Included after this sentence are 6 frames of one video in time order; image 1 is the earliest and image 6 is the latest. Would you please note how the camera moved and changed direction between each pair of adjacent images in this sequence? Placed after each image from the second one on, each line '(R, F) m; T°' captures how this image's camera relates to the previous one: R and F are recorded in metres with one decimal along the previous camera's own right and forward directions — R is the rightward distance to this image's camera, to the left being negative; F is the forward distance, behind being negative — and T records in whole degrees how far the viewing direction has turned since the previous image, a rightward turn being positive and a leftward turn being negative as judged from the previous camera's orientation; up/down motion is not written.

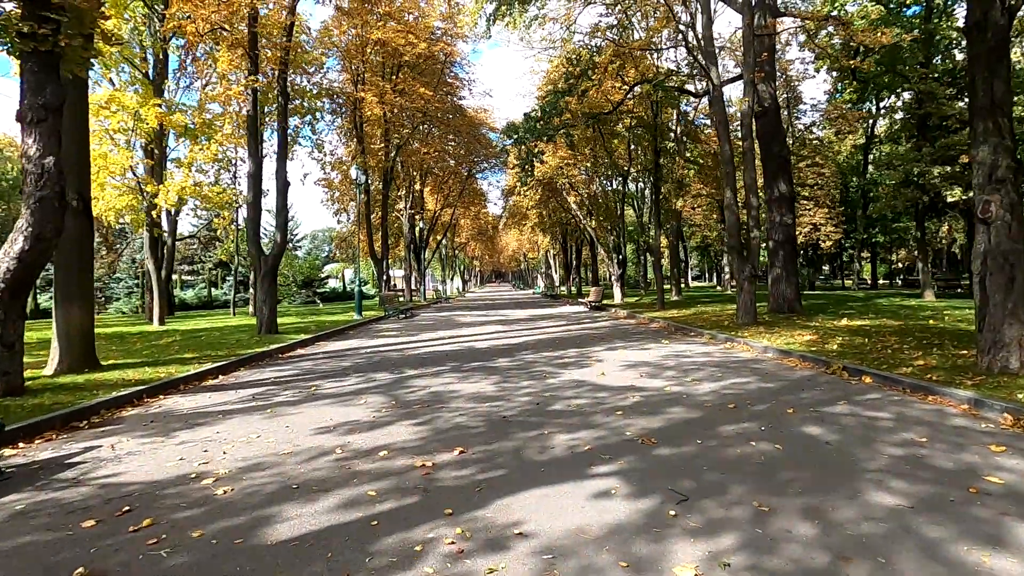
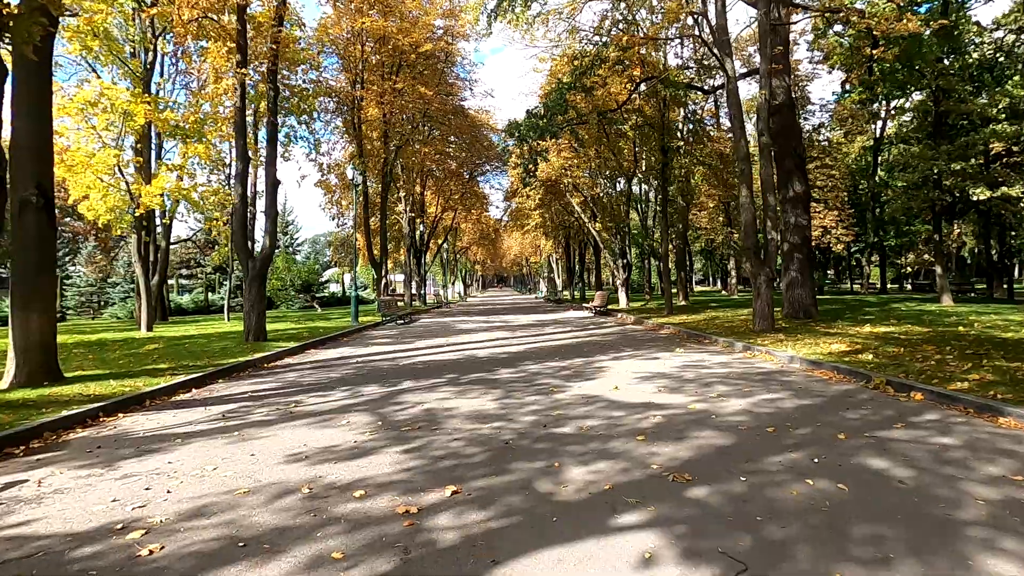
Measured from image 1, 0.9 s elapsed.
(0.0, +0.9) m; 0°
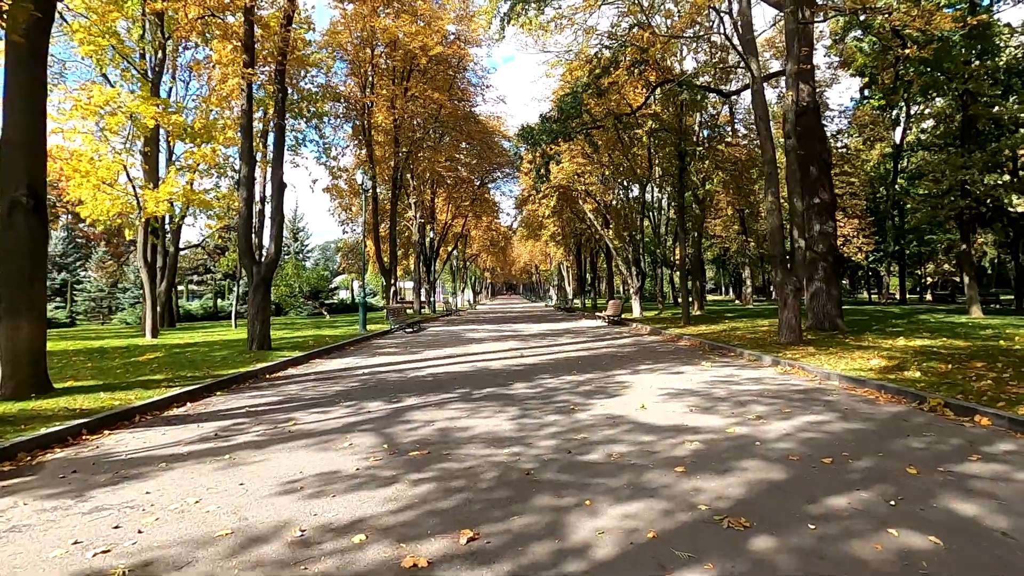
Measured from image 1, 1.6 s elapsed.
(-0.1, +0.6) m; -1°
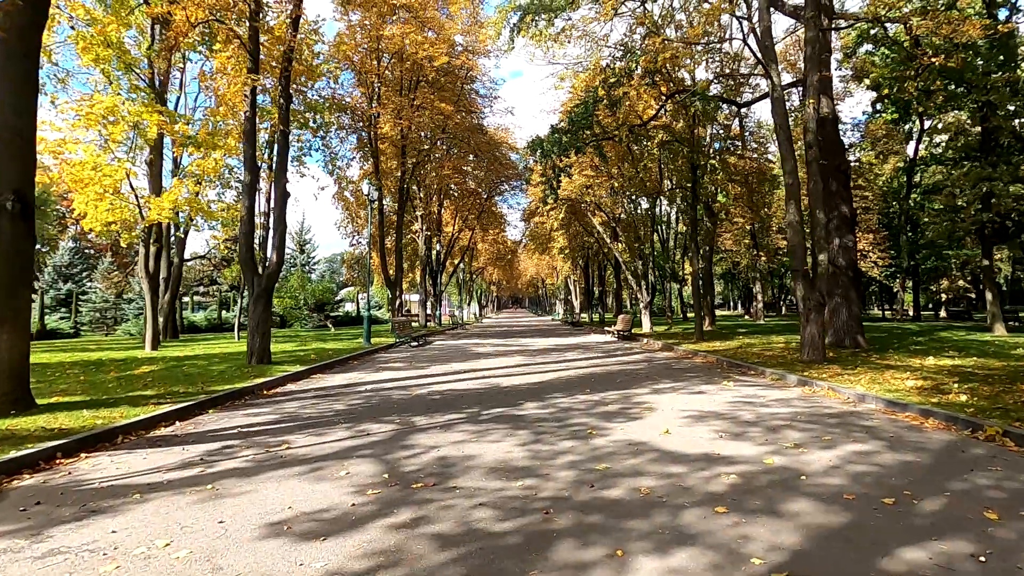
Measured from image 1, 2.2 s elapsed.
(-0.1, +0.5) m; -1°
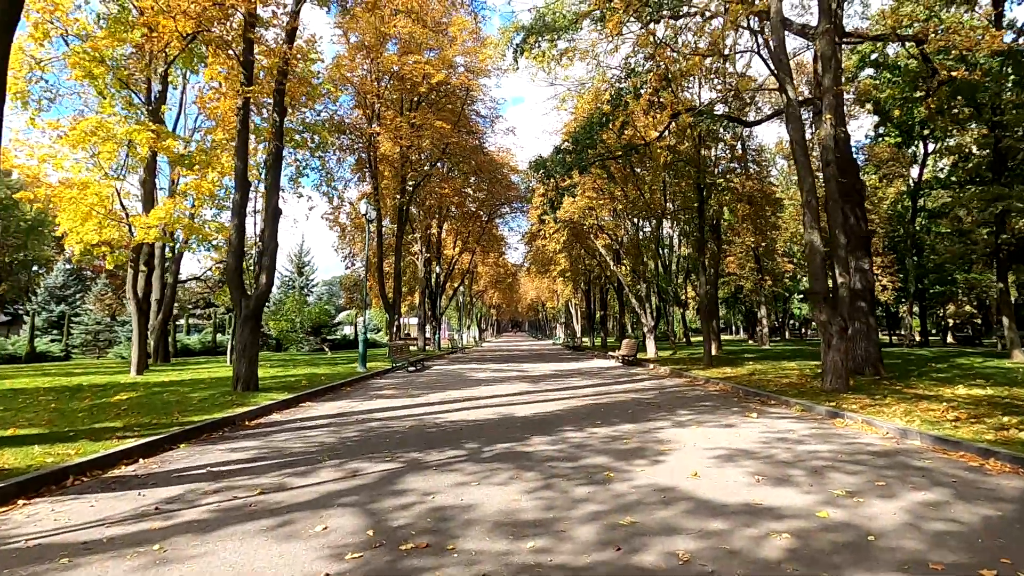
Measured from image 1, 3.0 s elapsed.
(-0.1, +0.8) m; 0°
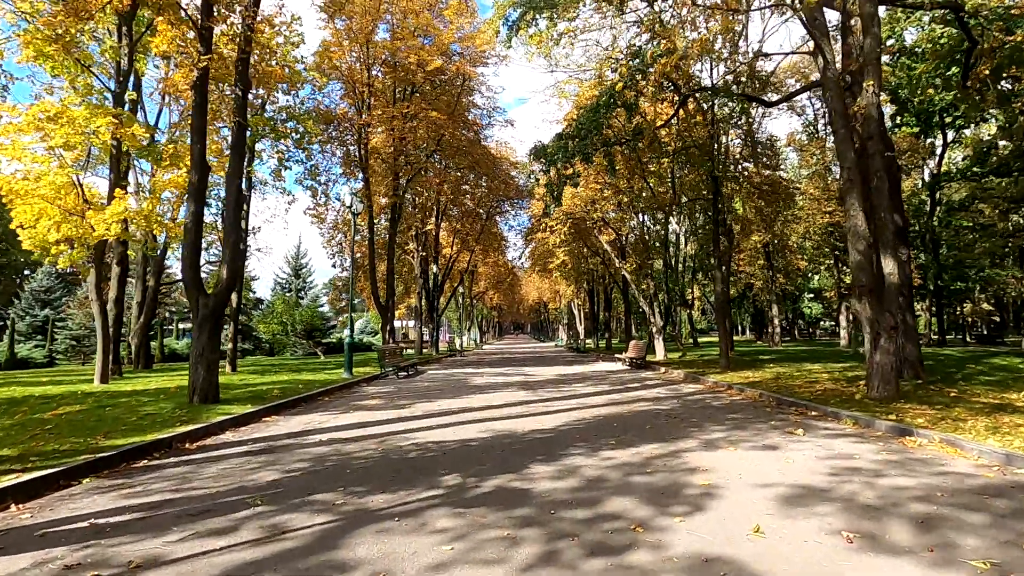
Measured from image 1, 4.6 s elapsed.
(+0.1, +1.6) m; 0°
